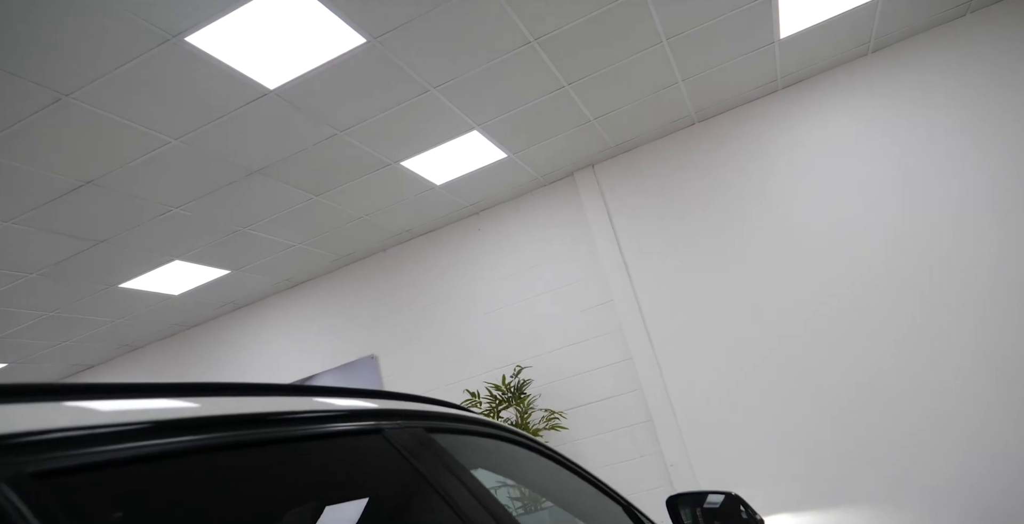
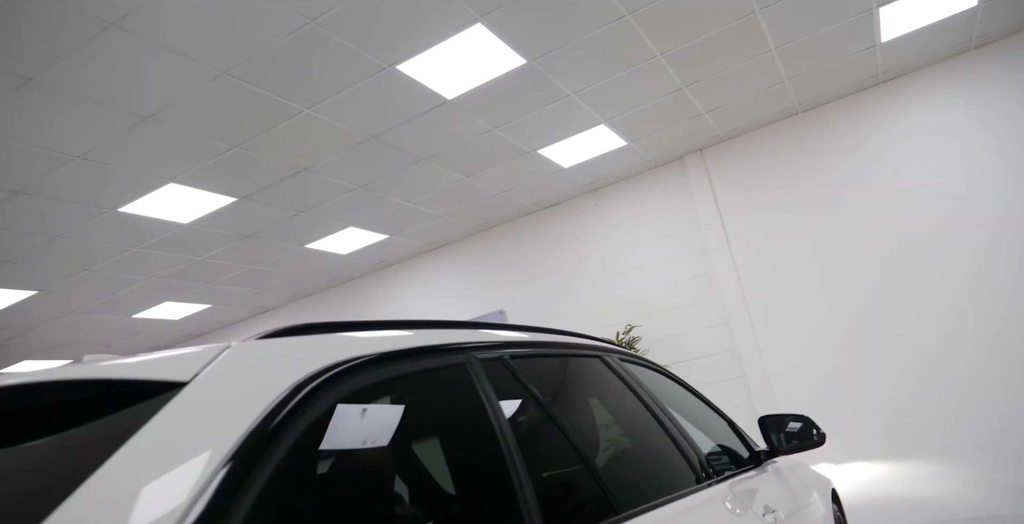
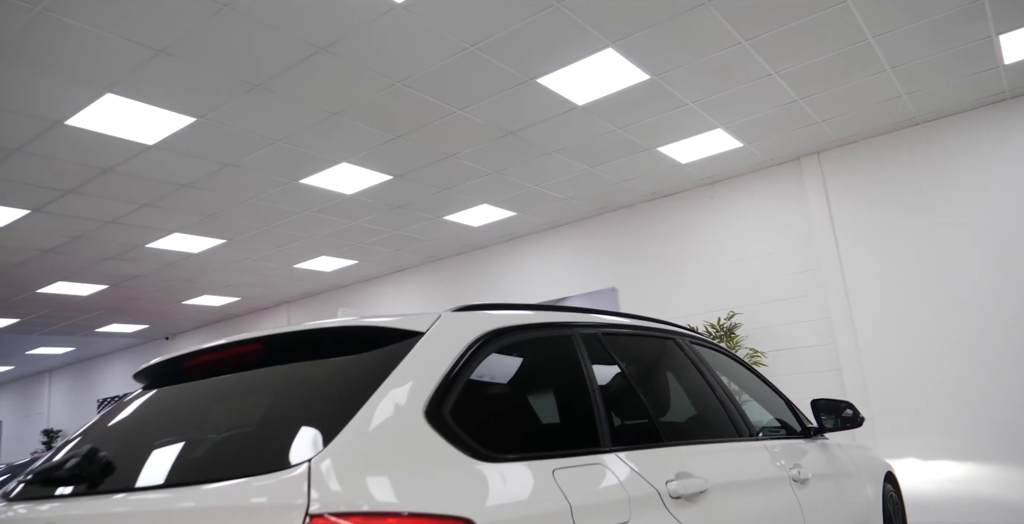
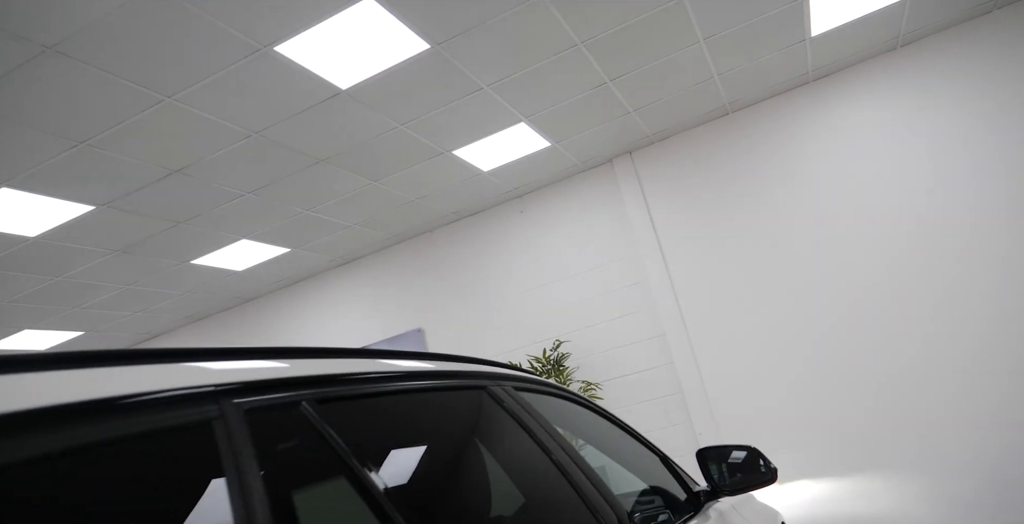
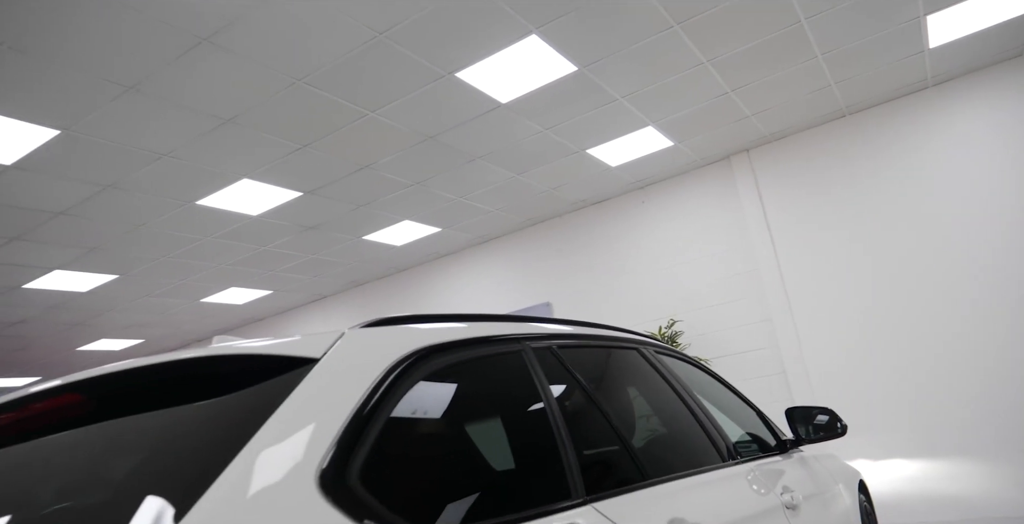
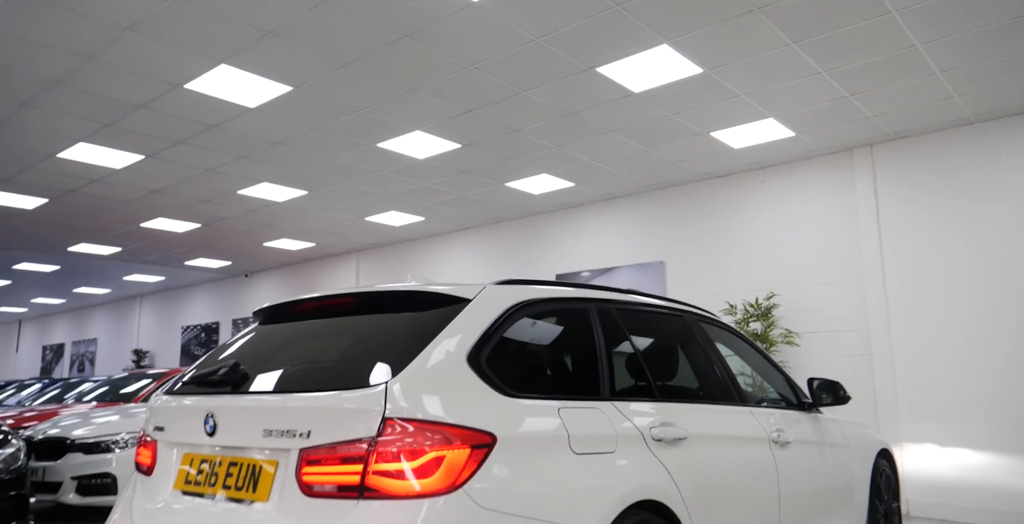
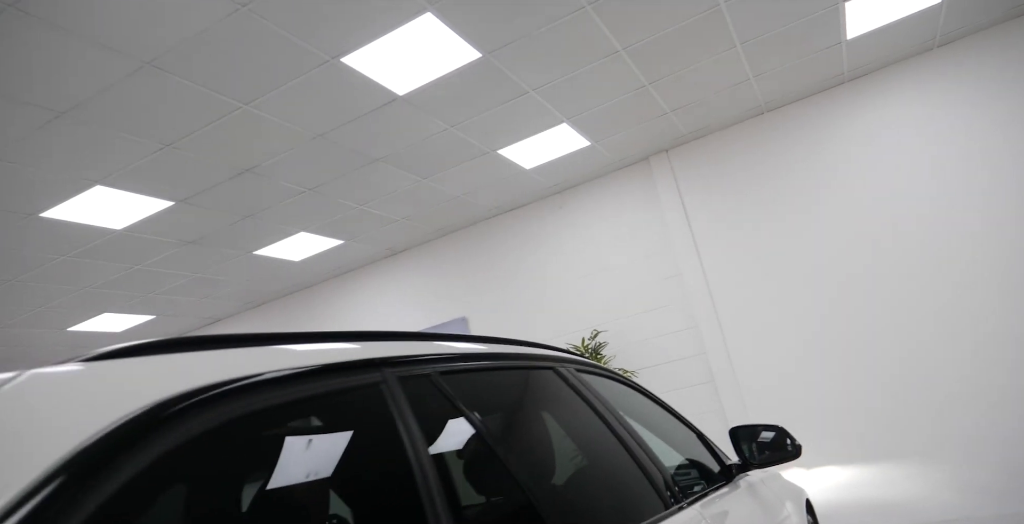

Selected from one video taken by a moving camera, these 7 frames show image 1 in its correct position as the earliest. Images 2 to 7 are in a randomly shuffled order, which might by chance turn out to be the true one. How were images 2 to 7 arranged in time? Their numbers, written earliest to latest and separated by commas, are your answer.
4, 7, 2, 5, 3, 6
